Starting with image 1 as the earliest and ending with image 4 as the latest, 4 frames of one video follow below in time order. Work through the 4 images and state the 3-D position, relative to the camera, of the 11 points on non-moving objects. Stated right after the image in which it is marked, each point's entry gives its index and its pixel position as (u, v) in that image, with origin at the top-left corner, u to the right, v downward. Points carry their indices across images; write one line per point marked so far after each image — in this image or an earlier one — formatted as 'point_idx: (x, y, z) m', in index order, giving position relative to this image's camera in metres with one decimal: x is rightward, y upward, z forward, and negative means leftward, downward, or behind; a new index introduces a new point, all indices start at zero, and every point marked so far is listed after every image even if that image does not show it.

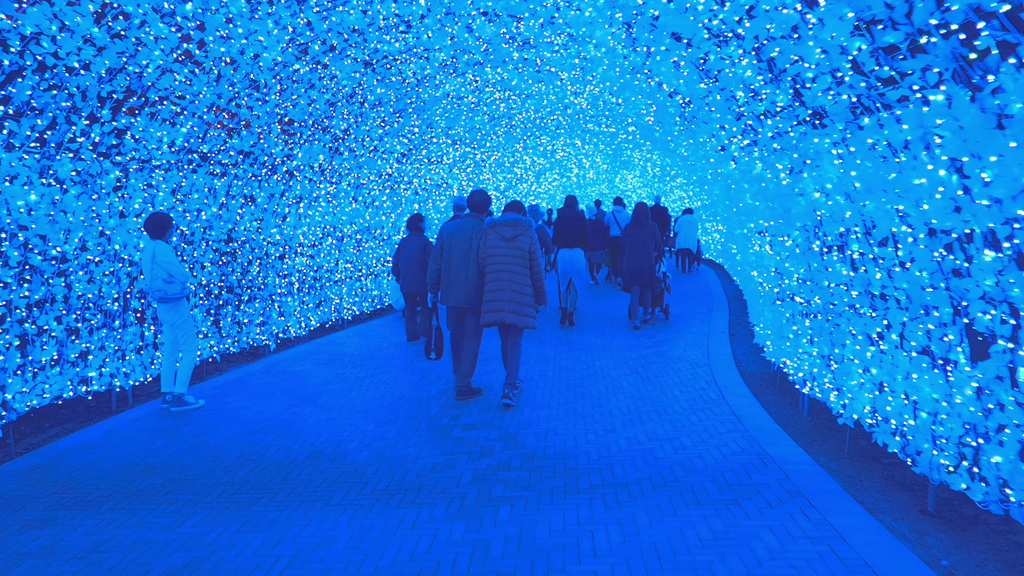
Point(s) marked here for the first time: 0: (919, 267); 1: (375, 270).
0: (+2.3, +0.1, +4.0) m
1: (-2.7, +0.3, +13.8) m
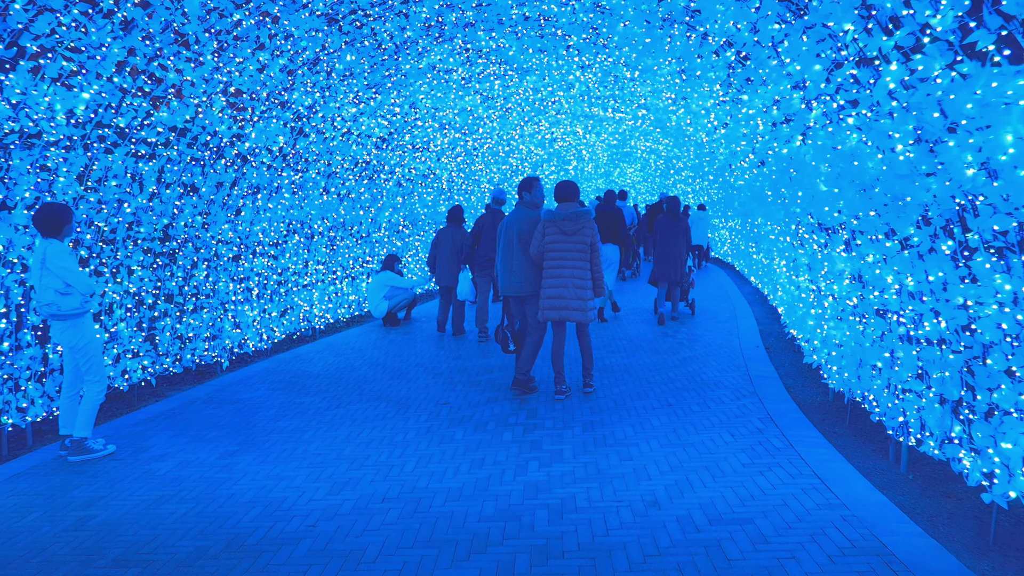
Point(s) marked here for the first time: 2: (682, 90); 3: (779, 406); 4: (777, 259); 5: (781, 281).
0: (+2.3, 0.0, +2.3) m
1: (-2.7, +0.3, +12.1) m
2: (+2.3, +2.7, +9.5) m
3: (+2.4, -1.1, +6.4) m
4: (+4.0, +0.4, +10.8) m
5: (+3.9, +0.1, +10.4) m
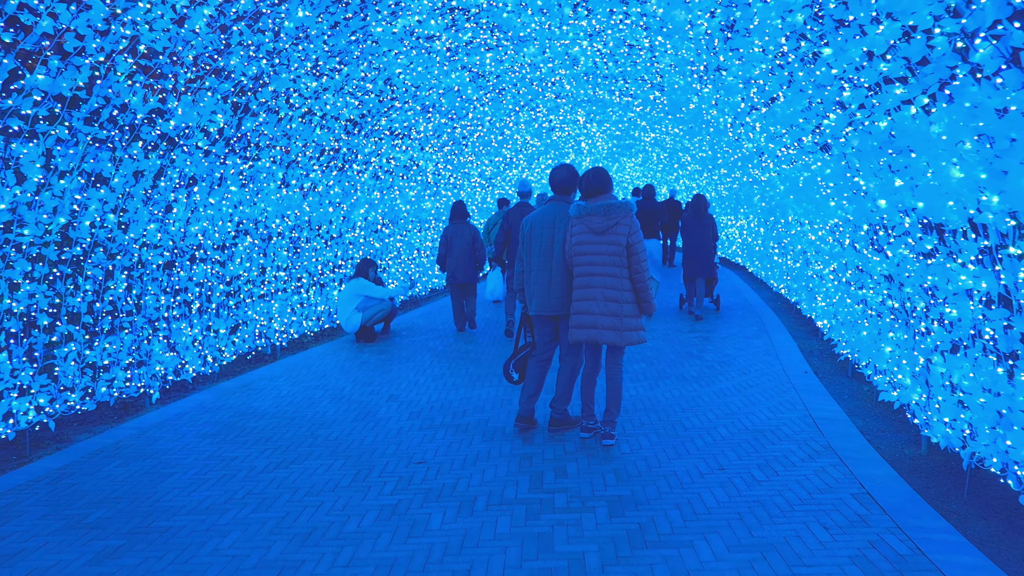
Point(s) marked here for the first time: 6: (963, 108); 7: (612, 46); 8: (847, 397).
0: (+2.3, -0.2, +0.7) m
1: (-2.8, +0.1, +10.4) m
2: (+2.3, +2.5, +7.9) m
3: (+2.4, -1.2, +4.7) m
4: (+4.0, +0.3, +9.2) m
5: (+3.9, 0.0, +8.8) m
6: (+2.1, +0.9, +3.4) m
7: (+1.7, +4.1, +12.5) m
8: (+3.2, -1.1, +6.7) m
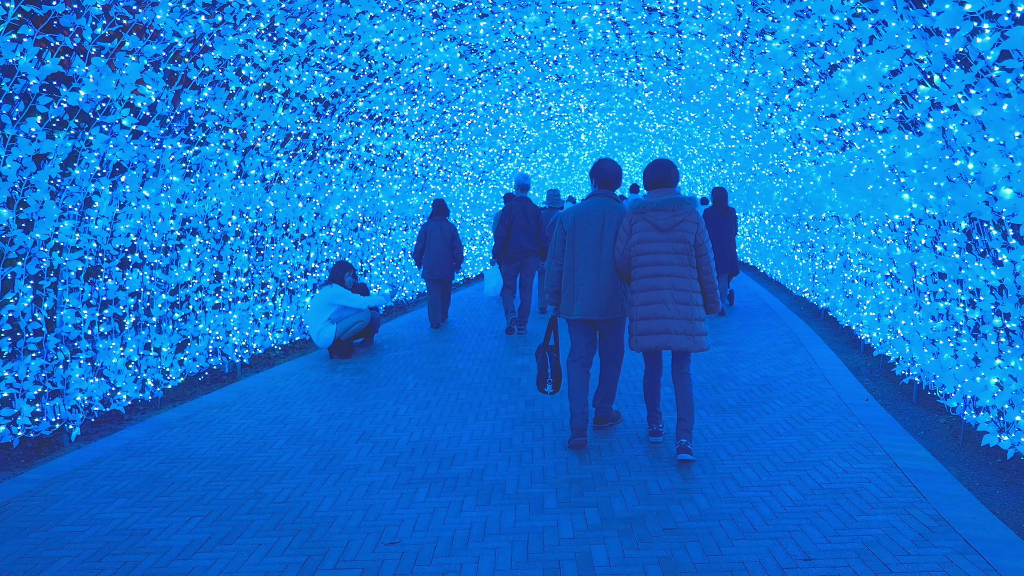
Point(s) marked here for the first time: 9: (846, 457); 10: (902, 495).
0: (+2.4, -0.3, -0.6) m
1: (-2.8, 0.0, +9.0) m
2: (+2.3, +2.4, +6.6) m
3: (+2.4, -1.3, +3.4) m
4: (+3.9, +0.2, +7.9) m
5: (+3.9, -0.1, +7.5) m
6: (+2.2, +0.7, +2.1) m
7: (+1.6, +4.0, +11.1) m
8: (+3.2, -1.1, +5.4) m
9: (+2.3, -1.2, +4.9) m
10: (+2.3, -1.2, +4.2) m
